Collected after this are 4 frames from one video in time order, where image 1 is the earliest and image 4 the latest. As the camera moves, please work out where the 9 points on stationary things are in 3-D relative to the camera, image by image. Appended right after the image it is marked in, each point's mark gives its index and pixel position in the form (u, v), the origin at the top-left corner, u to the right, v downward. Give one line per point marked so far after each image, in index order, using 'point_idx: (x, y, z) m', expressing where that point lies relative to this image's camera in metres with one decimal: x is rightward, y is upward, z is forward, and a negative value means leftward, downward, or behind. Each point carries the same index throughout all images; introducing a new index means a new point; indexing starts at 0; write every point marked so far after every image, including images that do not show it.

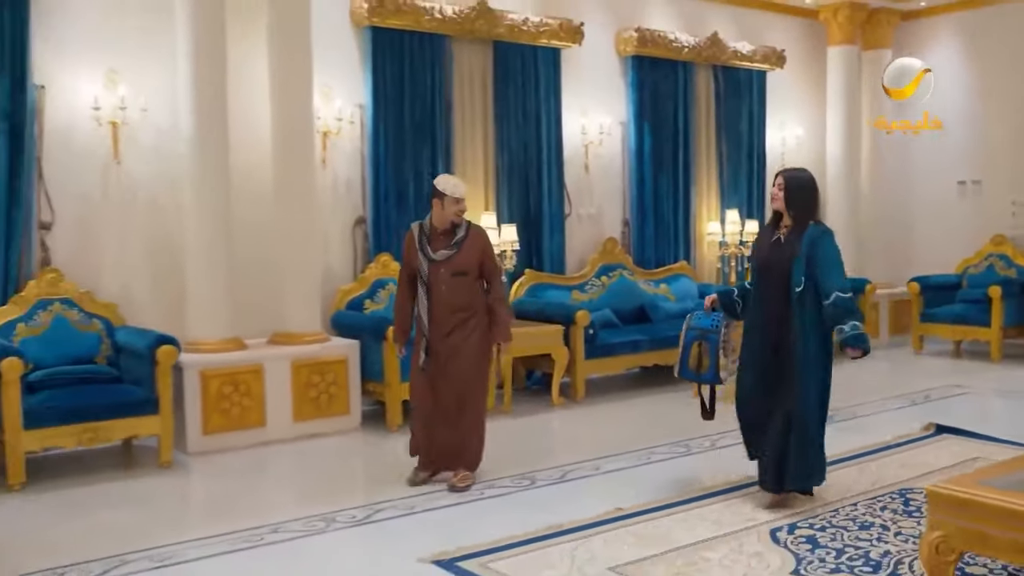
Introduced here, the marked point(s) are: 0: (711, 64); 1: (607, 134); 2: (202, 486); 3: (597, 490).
0: (+1.7, +2.0, +8.7) m
1: (+0.8, +1.3, +8.2) m
2: (-1.6, -1.0, +5.2) m
3: (+0.4, -1.0, +4.9) m
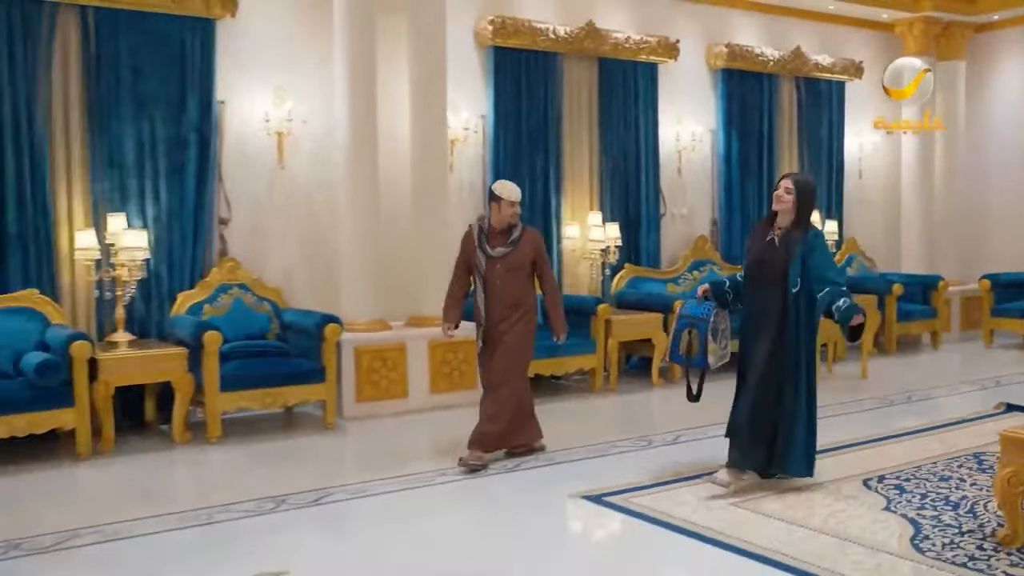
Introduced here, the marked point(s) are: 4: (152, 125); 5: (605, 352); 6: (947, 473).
0: (+2.7, +2.0, +9.4) m
1: (+1.7, +1.3, +8.9) m
2: (-0.9, -0.9, +6.1) m
3: (+1.1, -0.9, +5.6) m
4: (-2.2, +1.0, +6.2) m
5: (+0.7, -0.5, +7.5) m
6: (+2.1, -0.9, +4.9) m
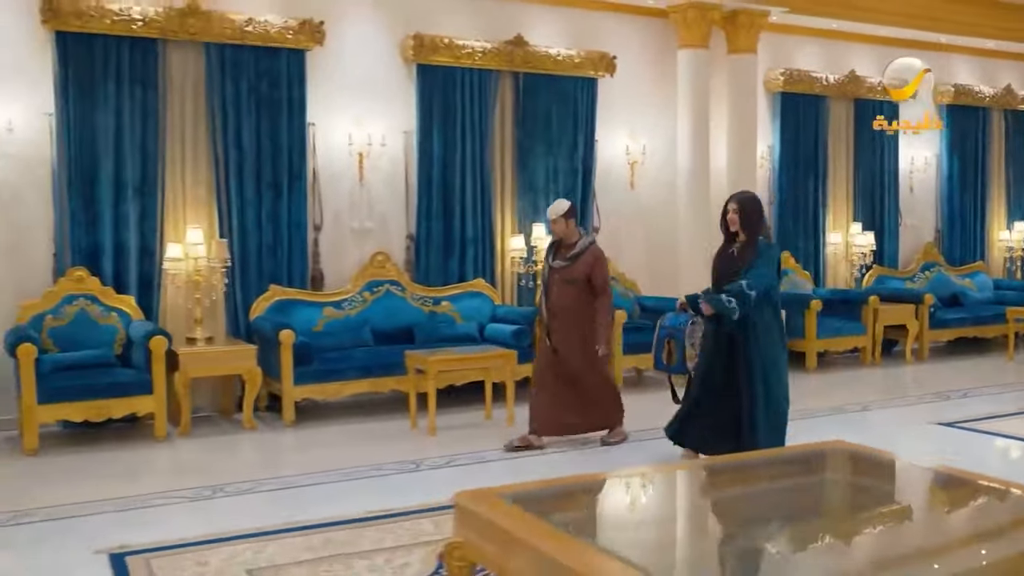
0: (+5.5, +2.0, +11.2) m
1: (+4.5, +1.3, +10.8) m
2: (+1.7, -0.9, +8.1) m
3: (+3.6, -0.9, +7.5) m
4: (+0.4, +1.1, +8.4) m
5: (+3.4, -0.4, +9.4) m
6: (+4.6, -0.9, +6.7) m
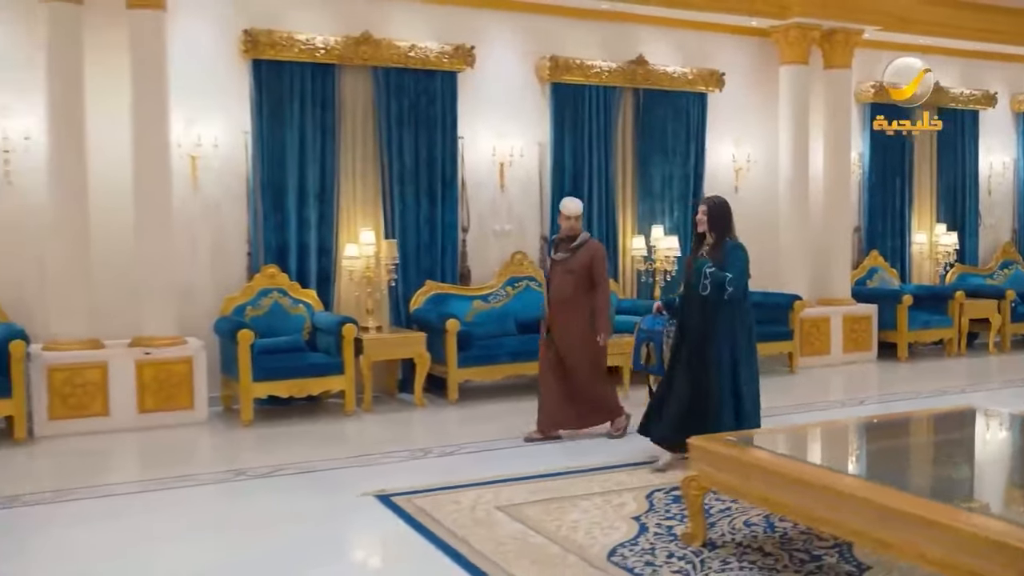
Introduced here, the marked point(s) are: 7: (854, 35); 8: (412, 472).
0: (+6.7, +2.1, +11.9) m
1: (+5.7, +1.4, +11.5) m
2: (+2.8, -0.8, +8.9) m
3: (+4.7, -0.8, +8.3) m
4: (+1.5, +1.1, +9.3) m
5: (+4.5, -0.4, +10.1) m
6: (+5.6, -0.8, +7.4) m
7: (+3.3, +2.4, +9.6) m
8: (-0.6, -1.0, +5.7) m
